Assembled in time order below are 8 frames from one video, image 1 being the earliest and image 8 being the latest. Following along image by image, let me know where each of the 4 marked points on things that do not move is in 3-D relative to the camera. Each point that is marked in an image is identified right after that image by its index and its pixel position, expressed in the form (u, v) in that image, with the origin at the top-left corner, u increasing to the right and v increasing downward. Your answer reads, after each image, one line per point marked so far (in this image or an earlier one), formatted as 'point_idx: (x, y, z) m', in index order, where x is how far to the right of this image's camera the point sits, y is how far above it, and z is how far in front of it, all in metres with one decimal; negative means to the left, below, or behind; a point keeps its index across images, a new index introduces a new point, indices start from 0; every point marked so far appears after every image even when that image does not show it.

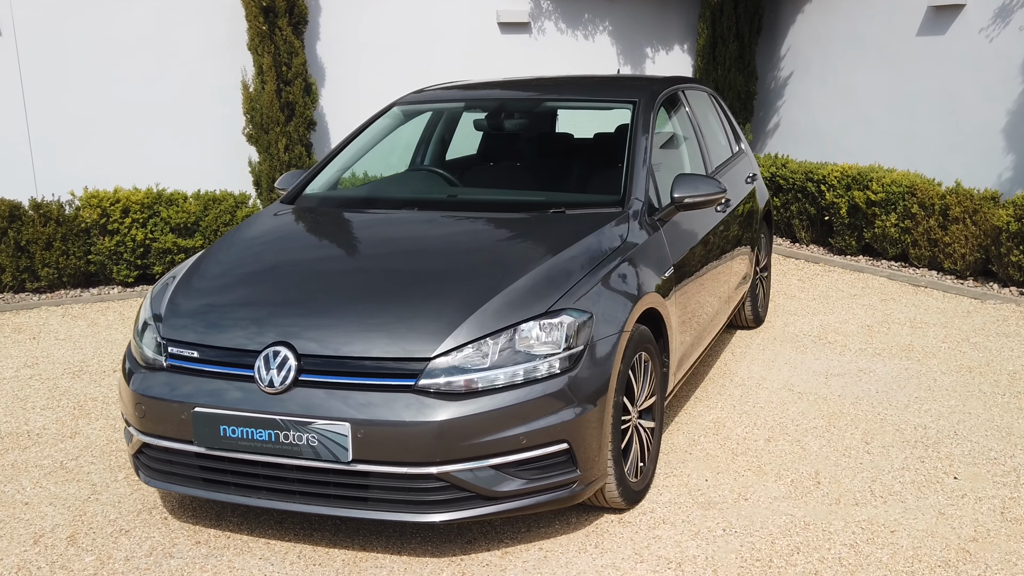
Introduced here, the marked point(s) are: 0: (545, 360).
0: (+0.1, -0.2, +2.9) m
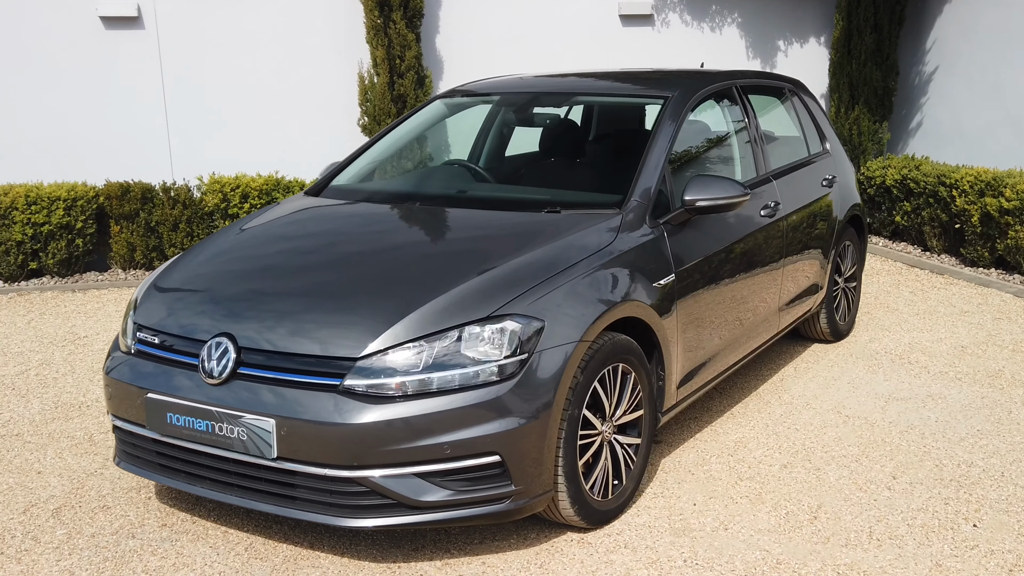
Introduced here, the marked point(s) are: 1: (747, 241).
0: (-0.1, -0.2, +2.8) m
1: (+1.0, +0.2, +4.2) m
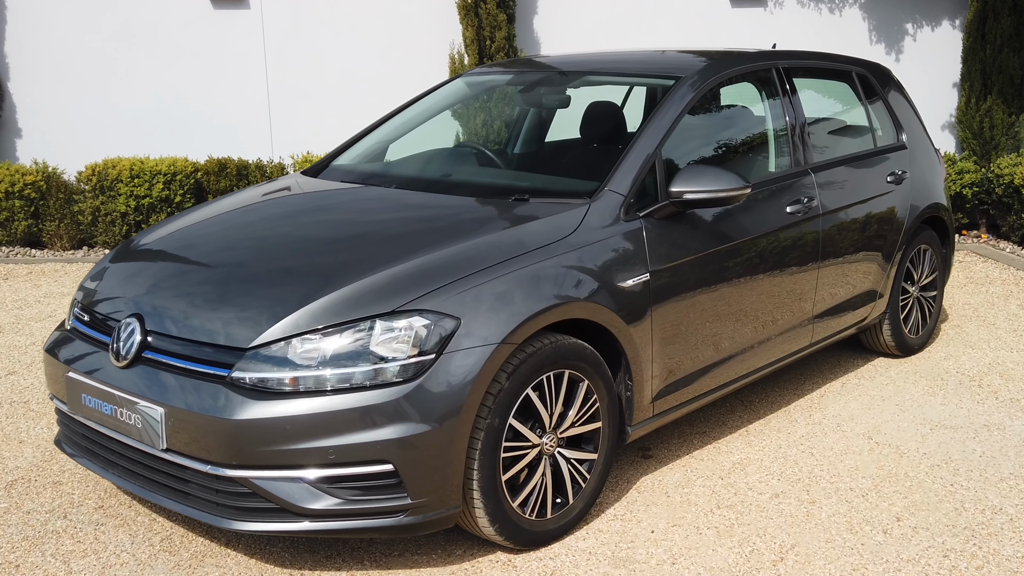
0: (-0.3, -0.2, +2.6) m
1: (+1.0, +0.2, +3.8) m
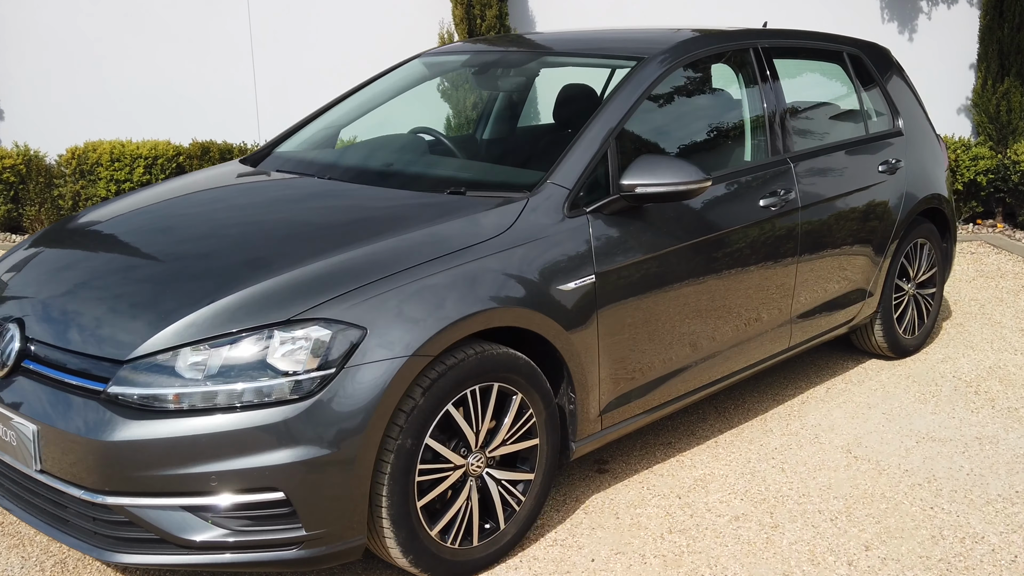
0: (-0.5, -0.2, +2.3) m
1: (+0.8, +0.2, +3.5) m
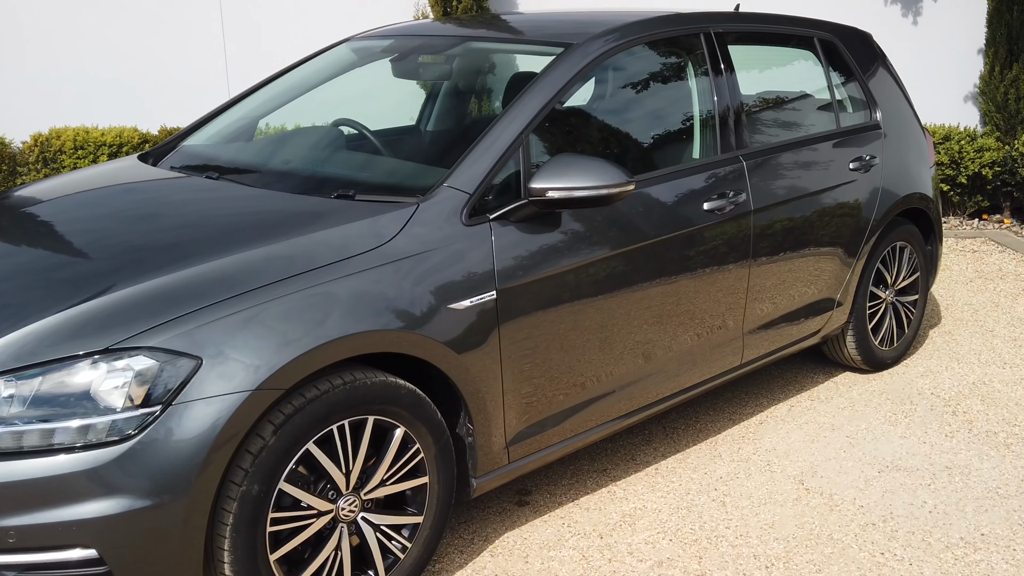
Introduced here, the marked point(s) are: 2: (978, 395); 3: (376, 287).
0: (-0.8, -0.3, +2.0) m
1: (+0.6, +0.2, +3.2) m
2: (+1.8, -0.4, +3.9) m
3: (-0.3, 0.0, +2.3) m
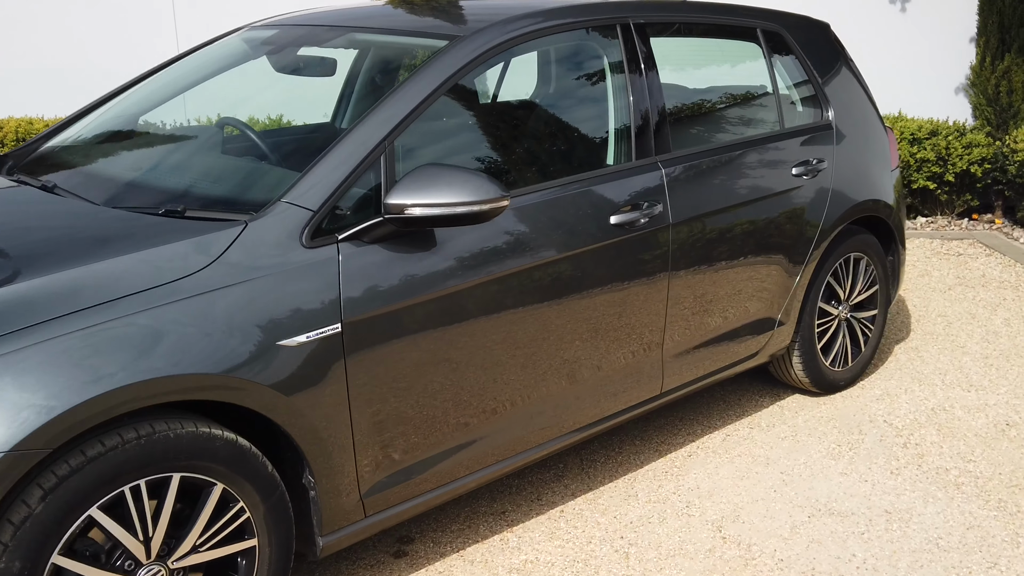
0: (-1.2, -0.3, +1.7) m
1: (+0.2, +0.1, +2.8) m
2: (+1.5, -0.5, +3.6) m
3: (-0.6, -0.1, +2.0) m
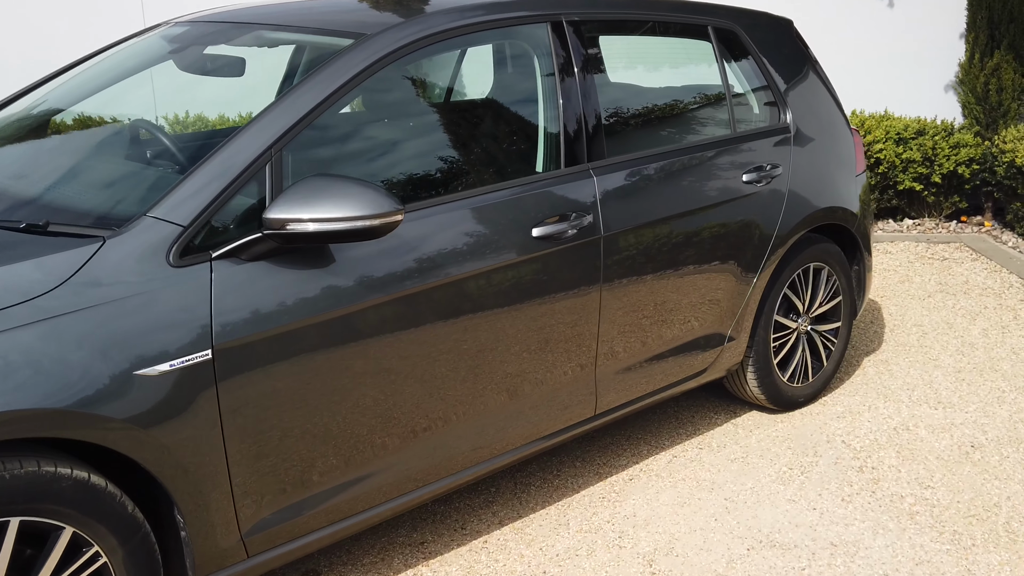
0: (-1.4, -0.4, +1.5) m
1: (0.0, 0.0, +2.6) m
2: (+1.3, -0.5, +3.4) m
3: (-0.9, -0.1, +1.8) m
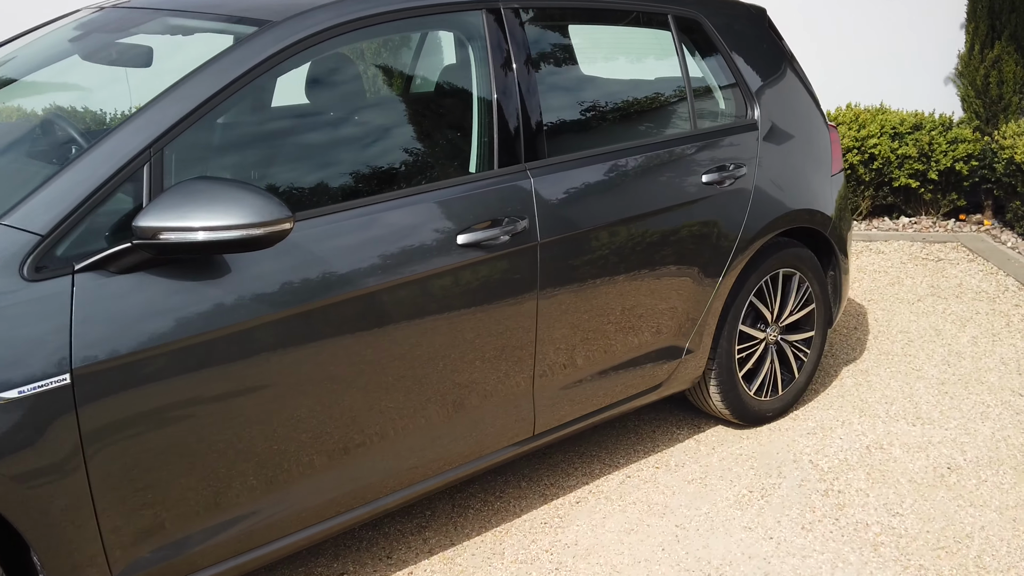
0: (-1.6, -0.4, +1.3) m
1: (-0.2, 0.0, +2.4) m
2: (+1.1, -0.5, +3.1) m
3: (-1.1, -0.1, +1.6) m
